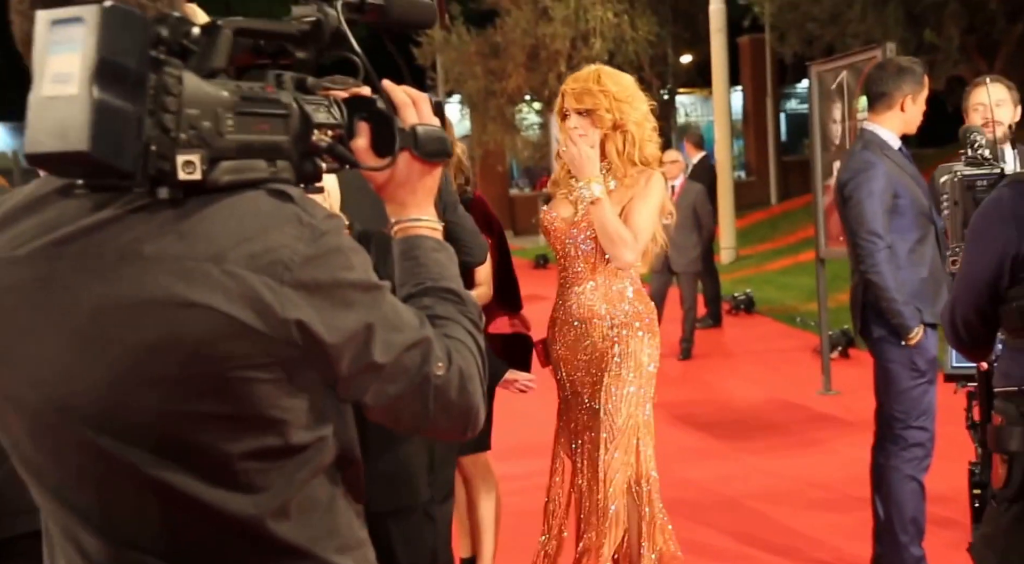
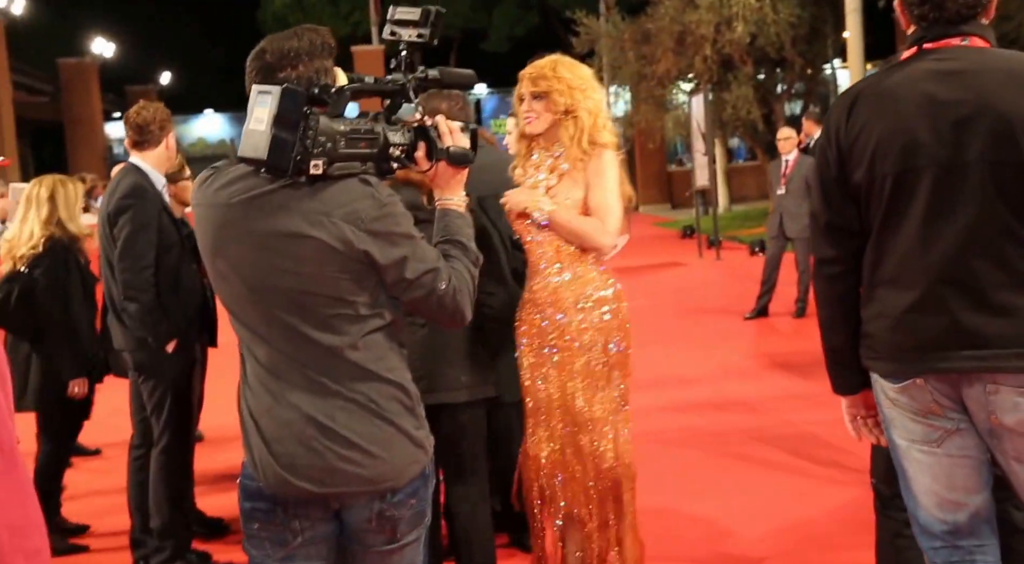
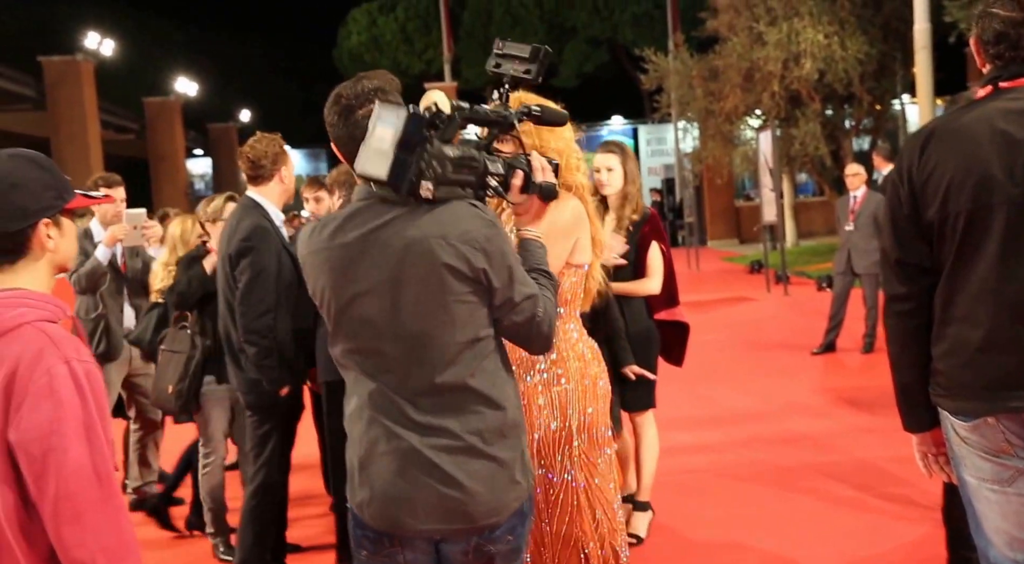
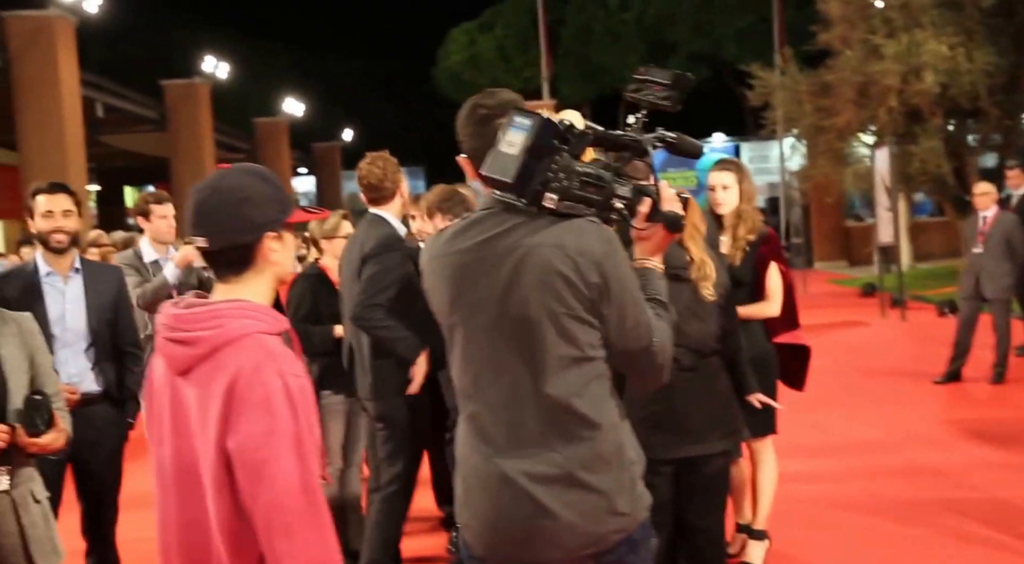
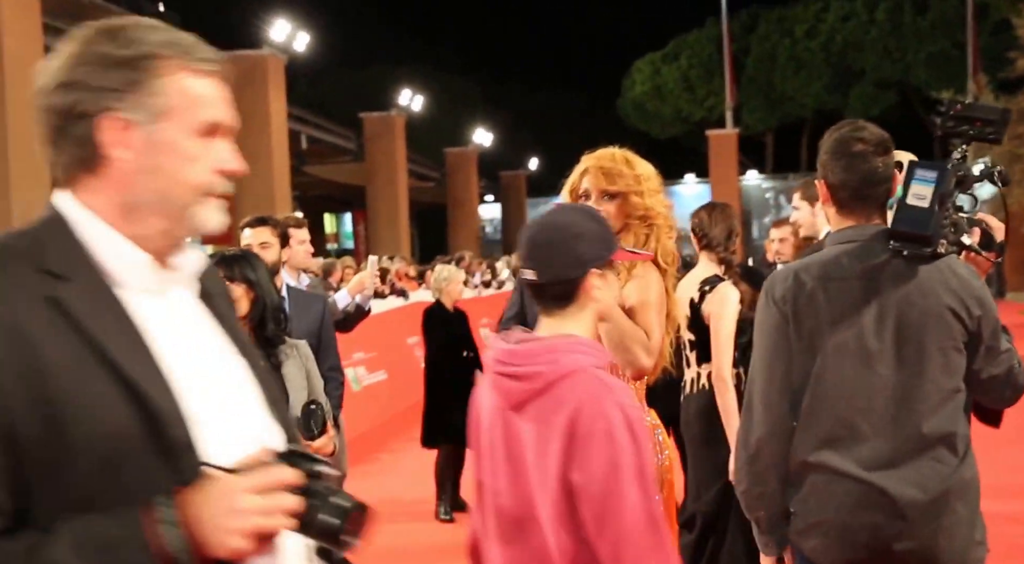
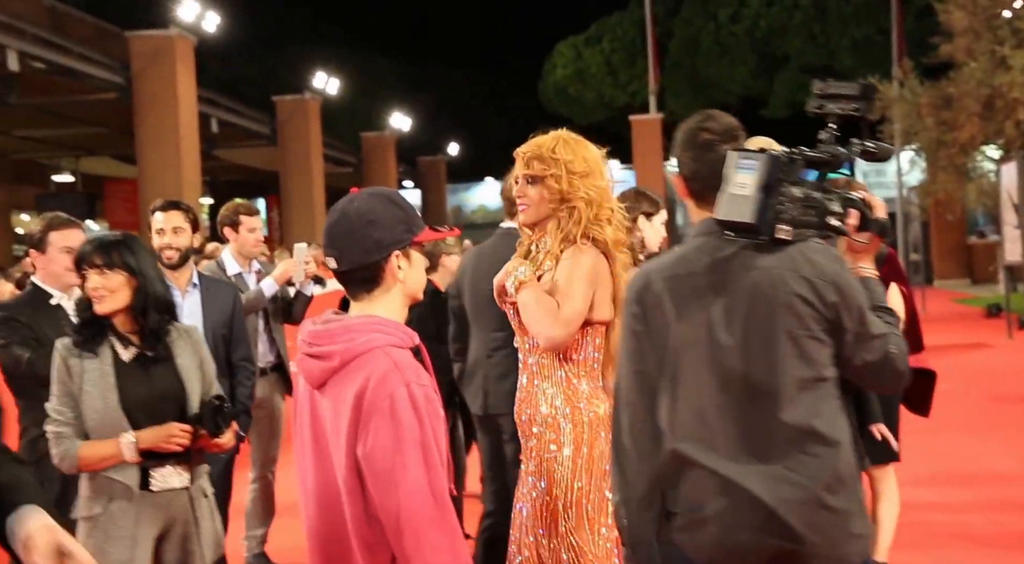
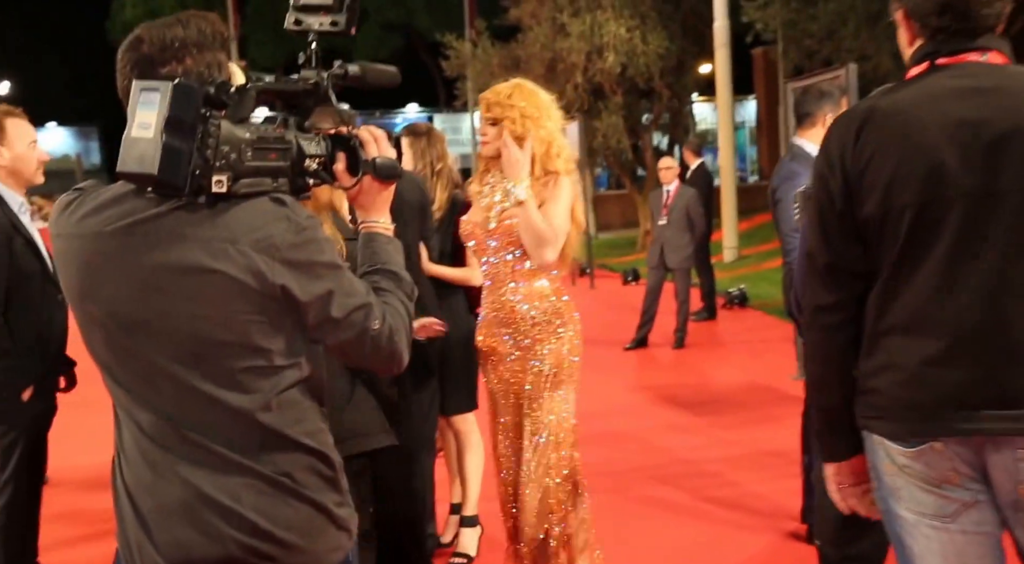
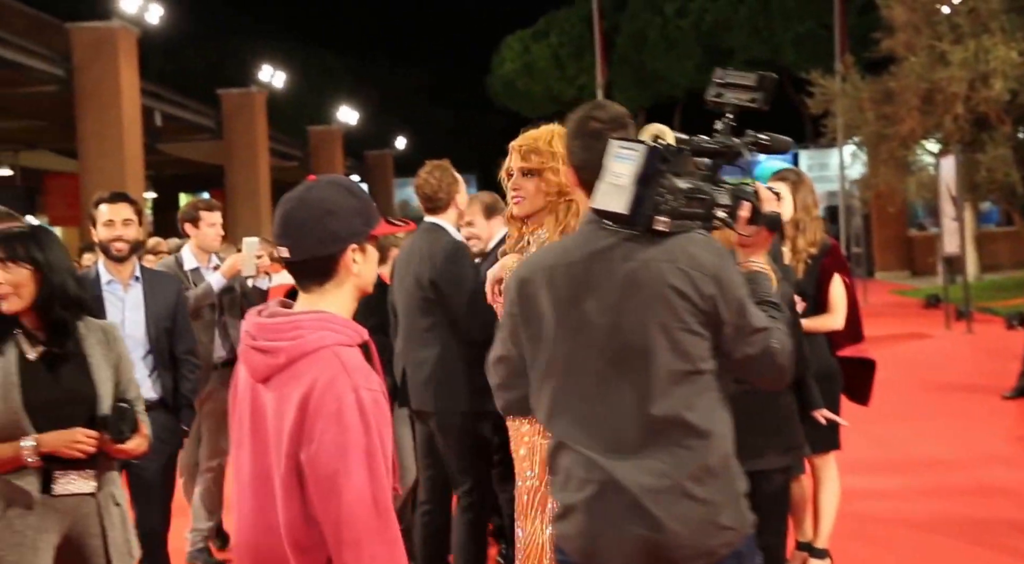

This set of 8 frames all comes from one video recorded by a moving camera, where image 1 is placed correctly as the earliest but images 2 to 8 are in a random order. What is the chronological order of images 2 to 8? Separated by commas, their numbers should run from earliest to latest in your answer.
7, 2, 3, 4, 8, 6, 5
